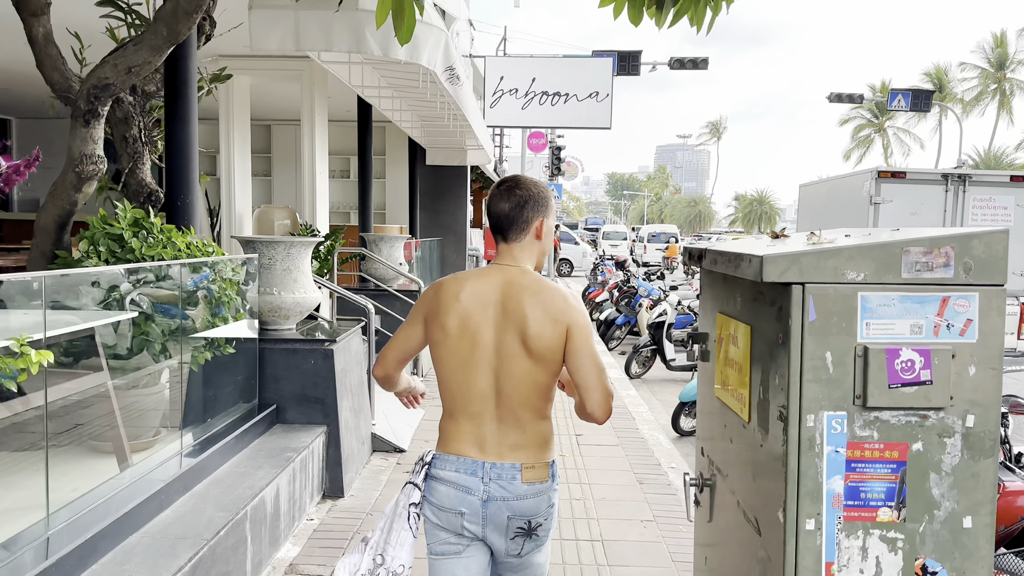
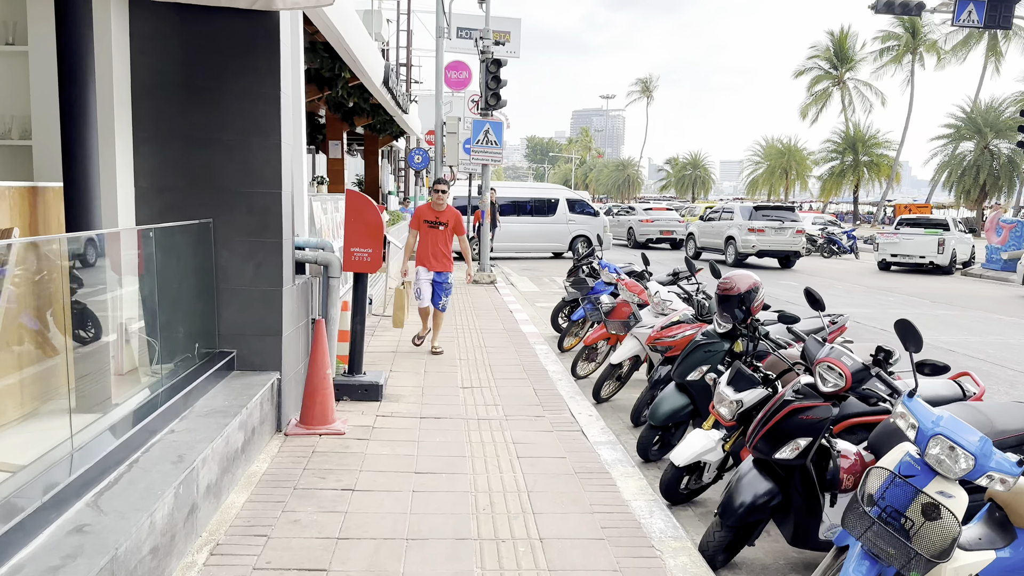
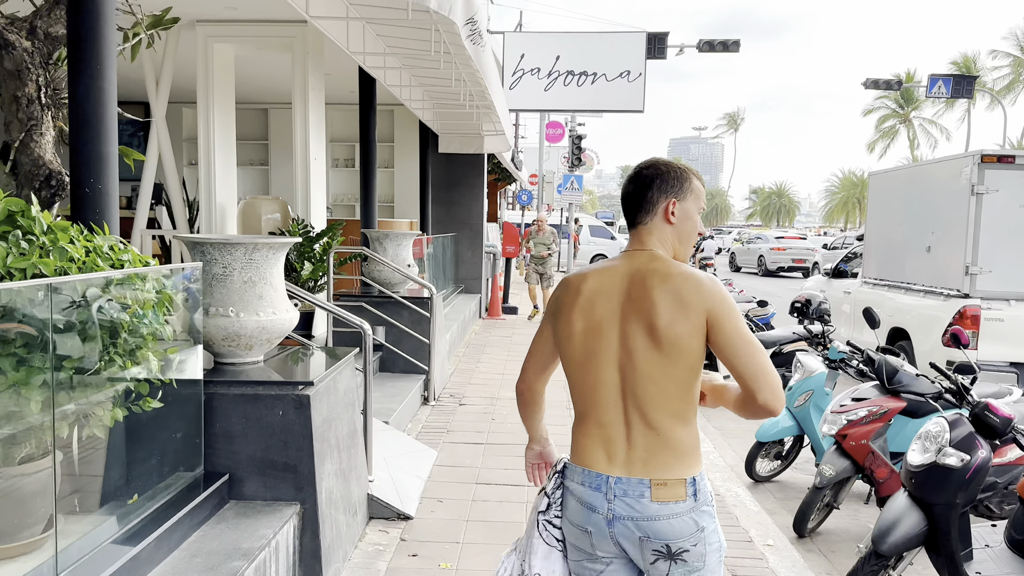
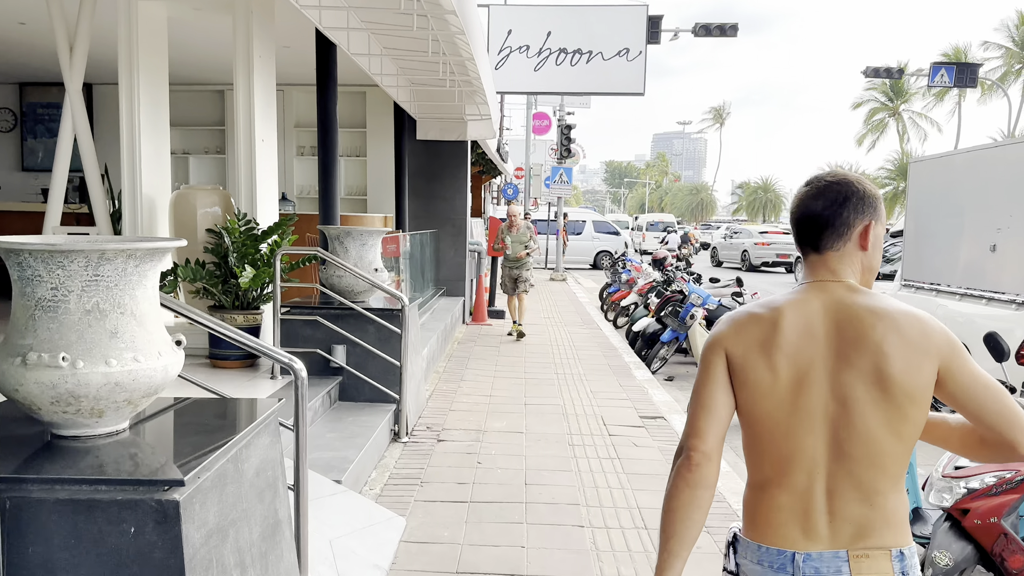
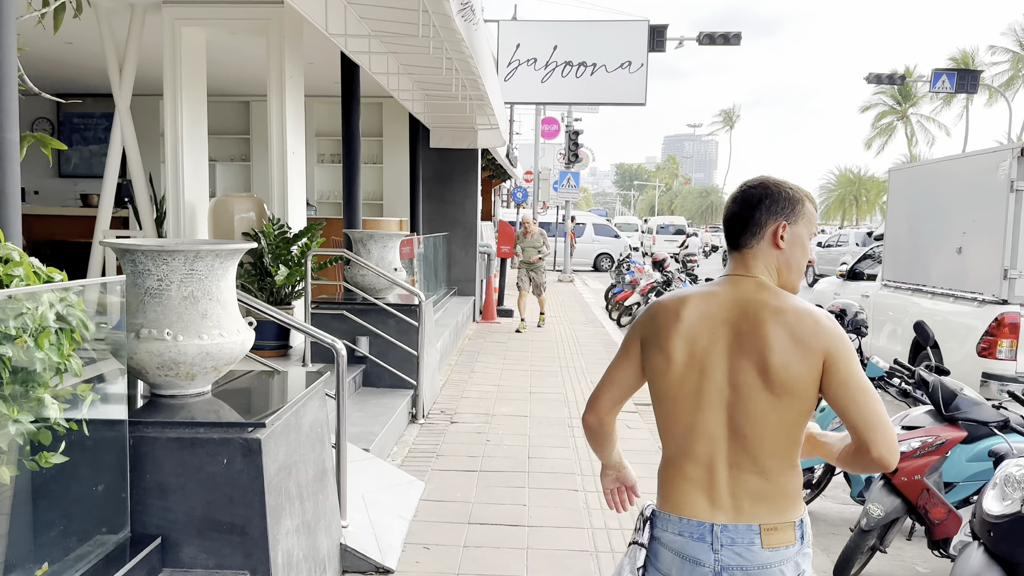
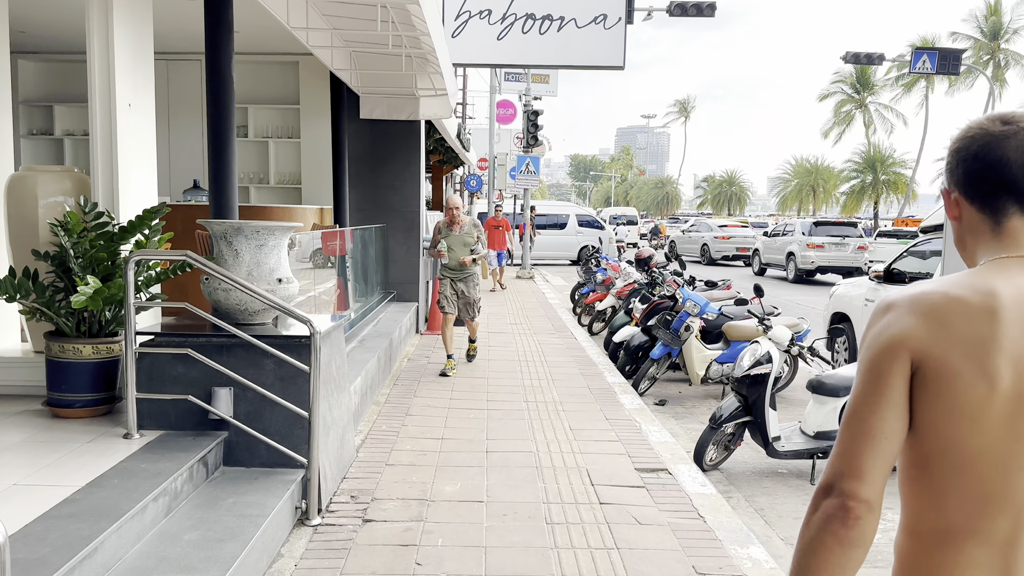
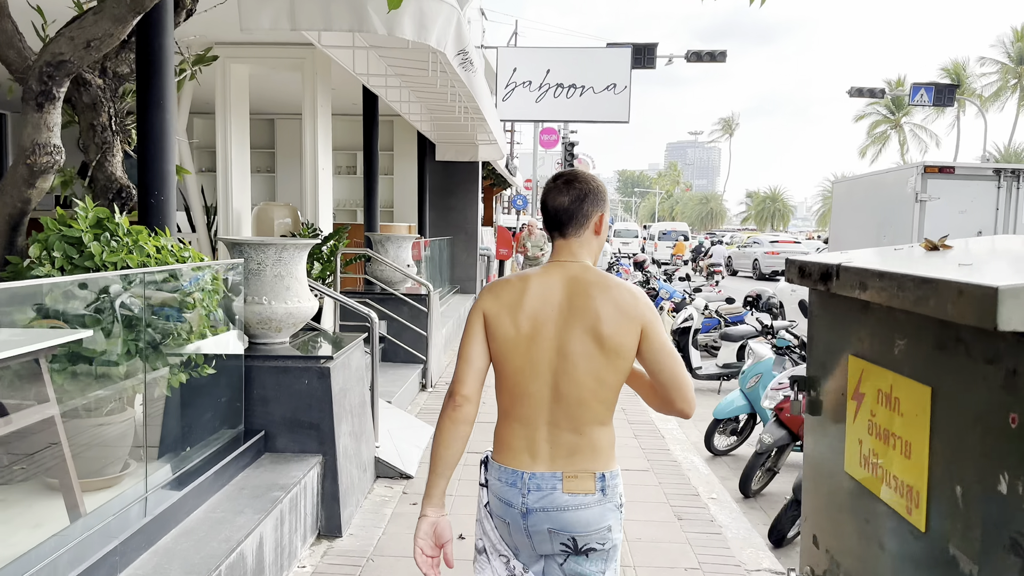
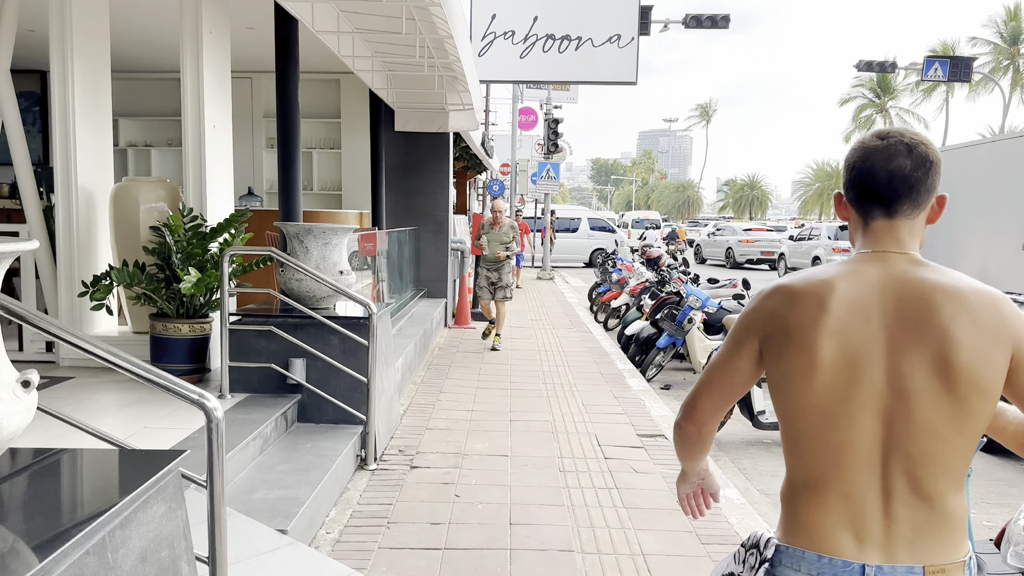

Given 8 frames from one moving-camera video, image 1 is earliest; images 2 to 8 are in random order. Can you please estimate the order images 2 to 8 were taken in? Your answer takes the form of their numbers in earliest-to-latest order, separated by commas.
7, 3, 5, 4, 8, 6, 2
